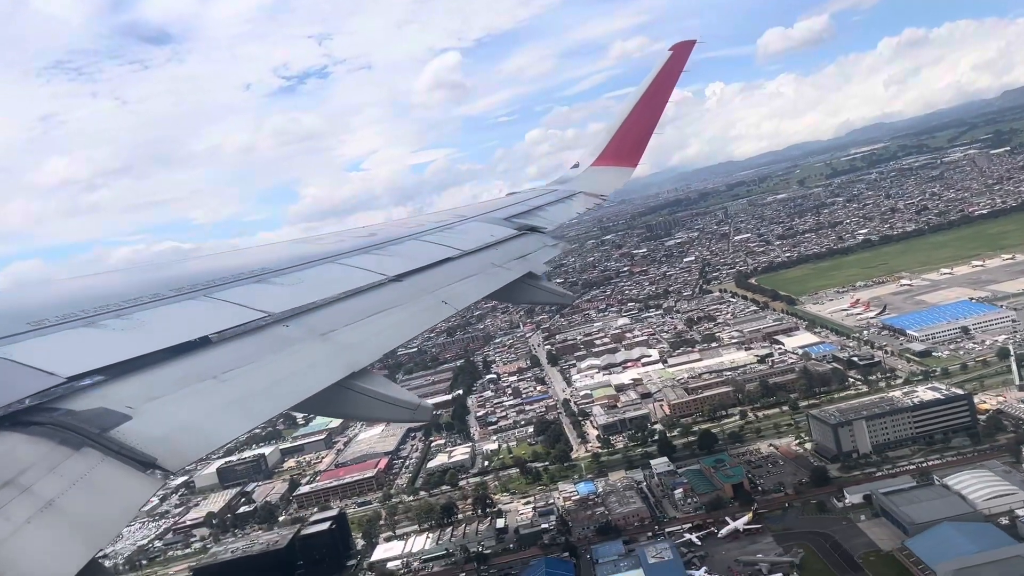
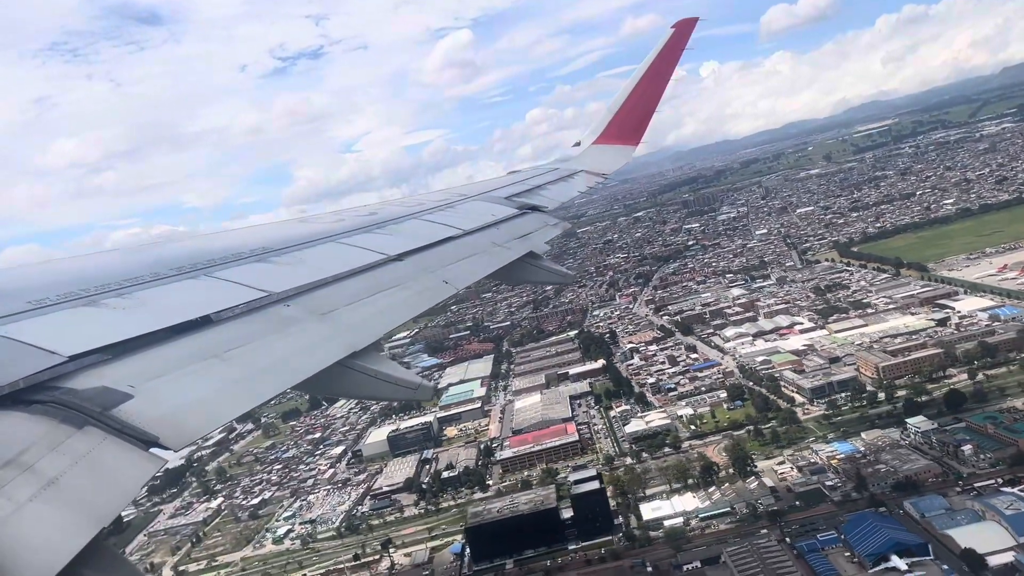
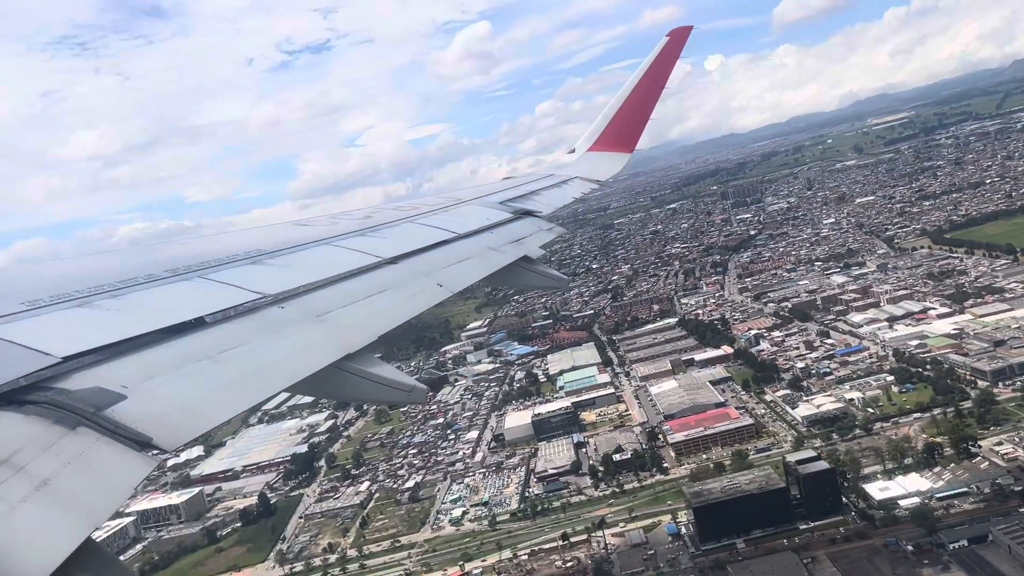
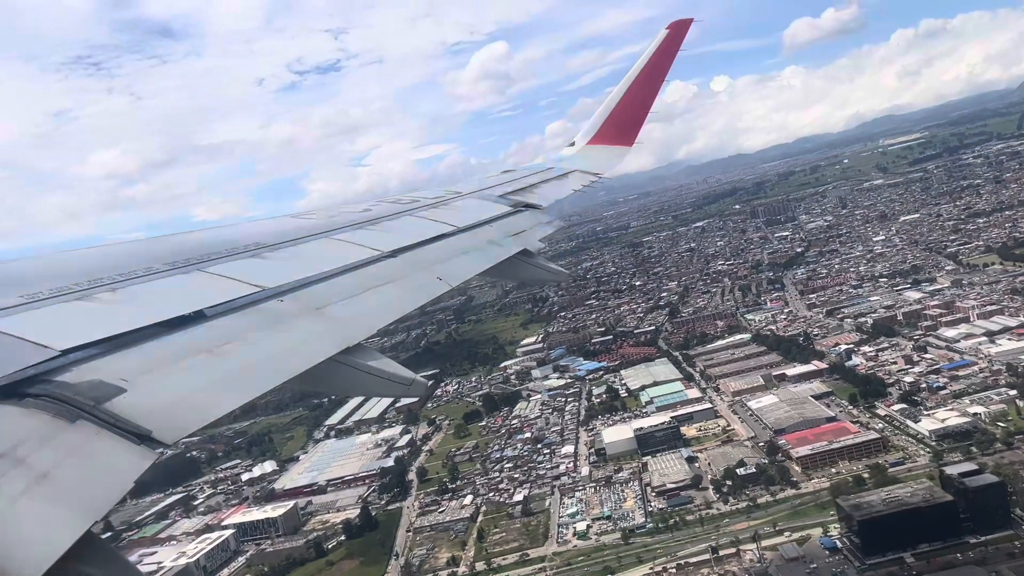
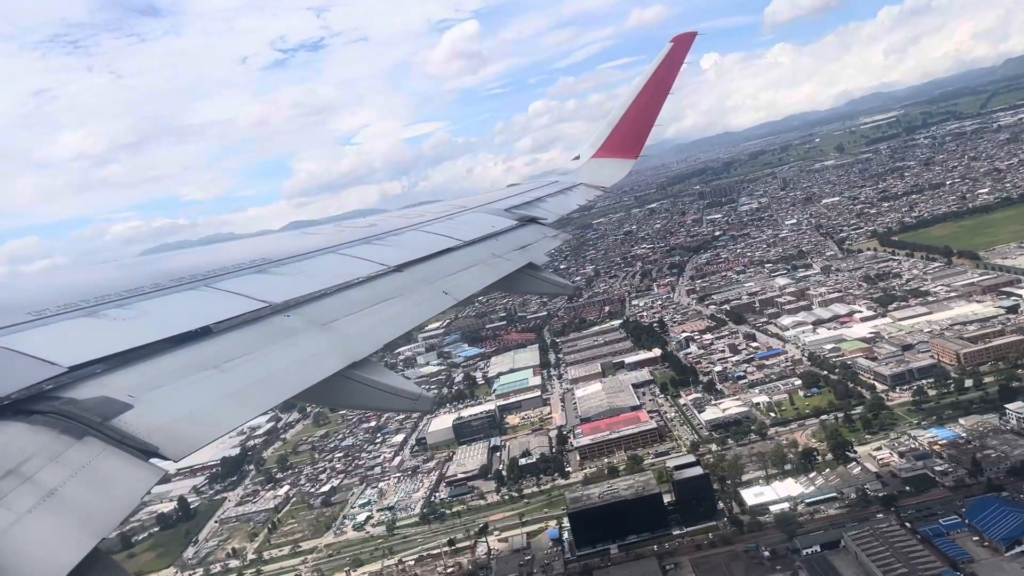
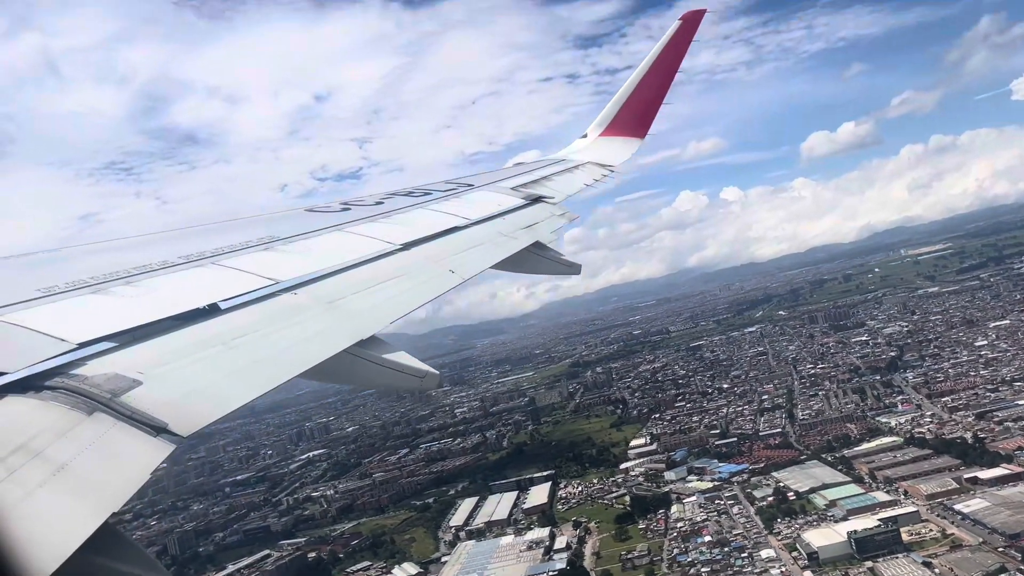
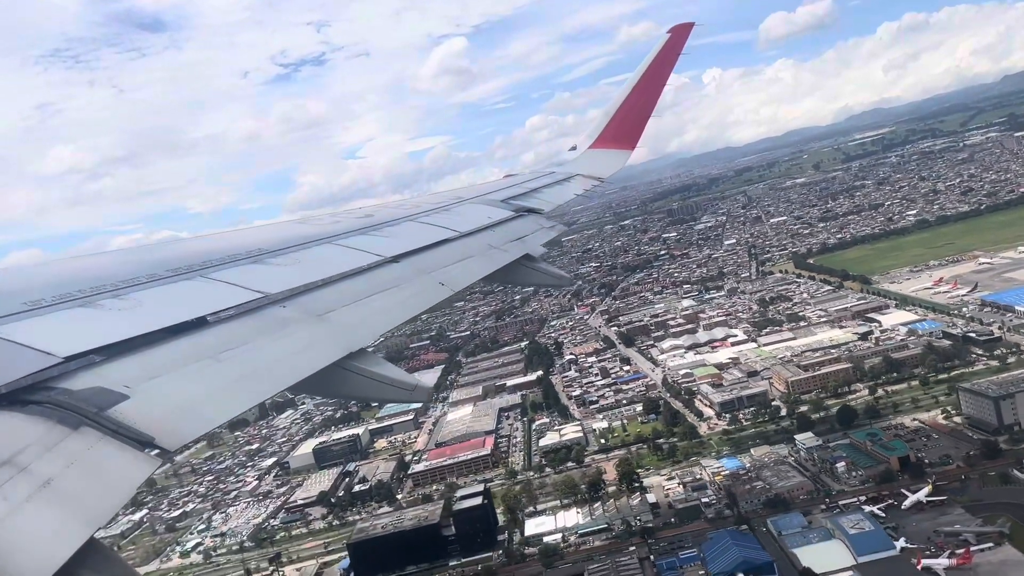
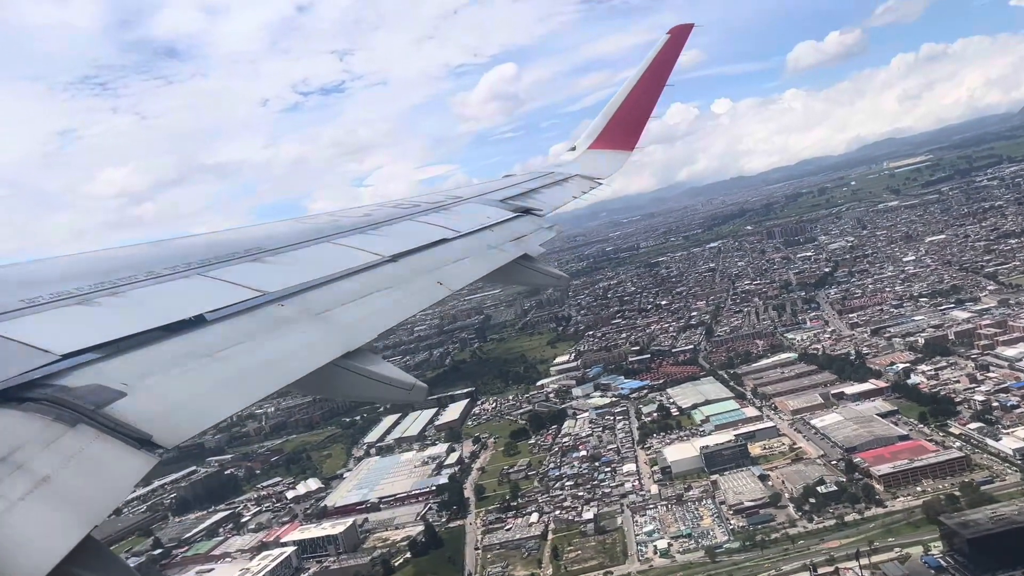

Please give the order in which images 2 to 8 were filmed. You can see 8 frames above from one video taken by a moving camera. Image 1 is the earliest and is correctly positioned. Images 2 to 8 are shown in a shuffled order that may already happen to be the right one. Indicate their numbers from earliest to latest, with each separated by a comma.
7, 2, 5, 3, 4, 8, 6
